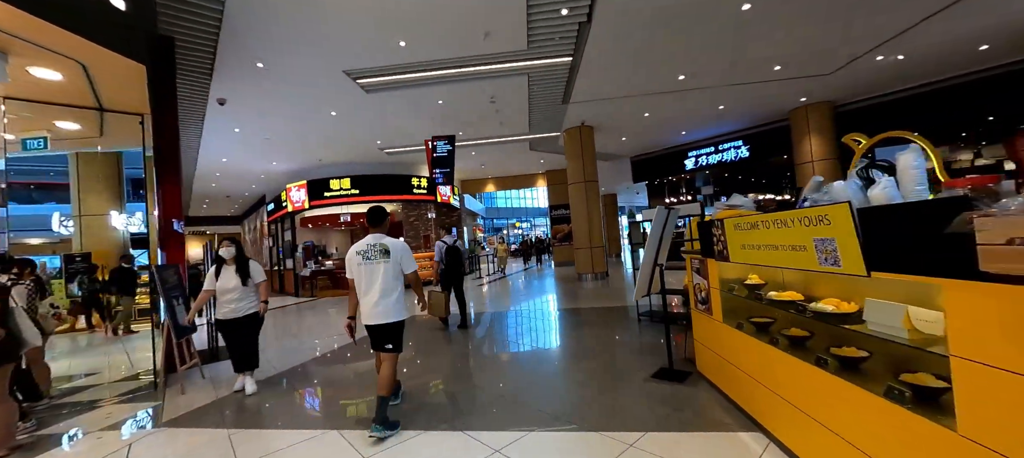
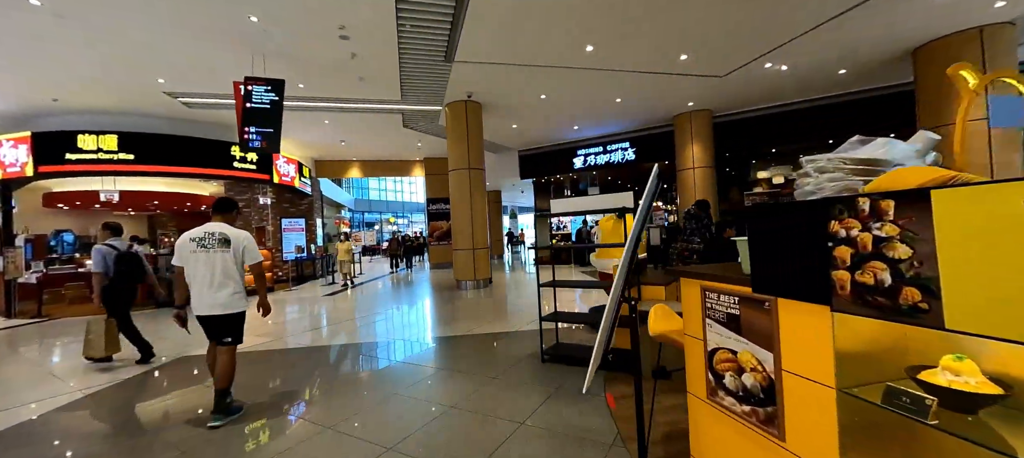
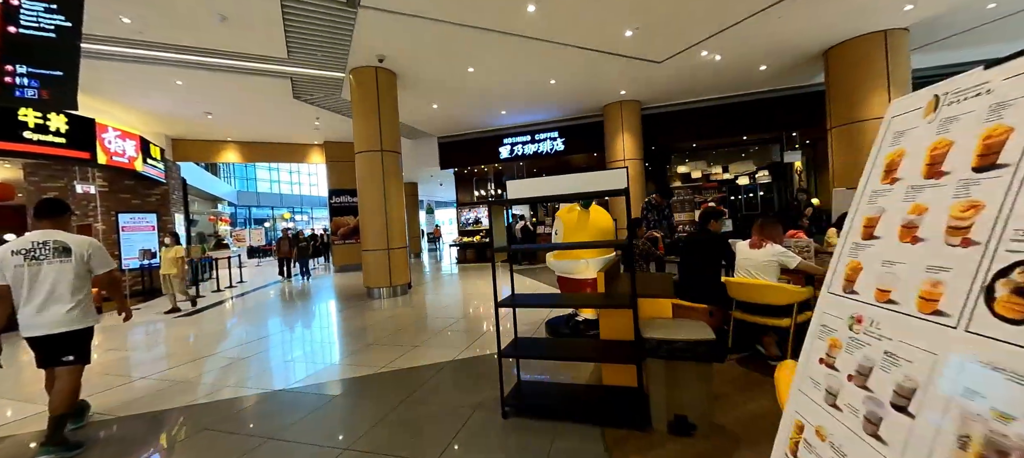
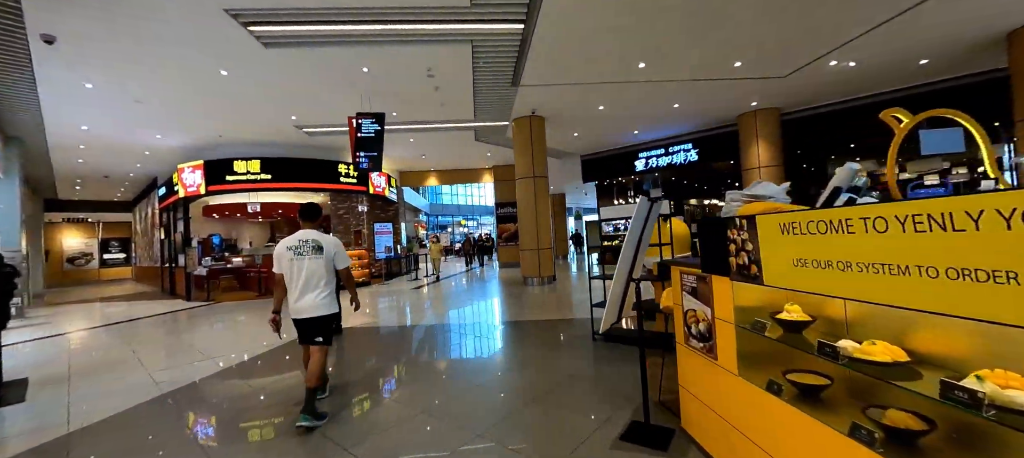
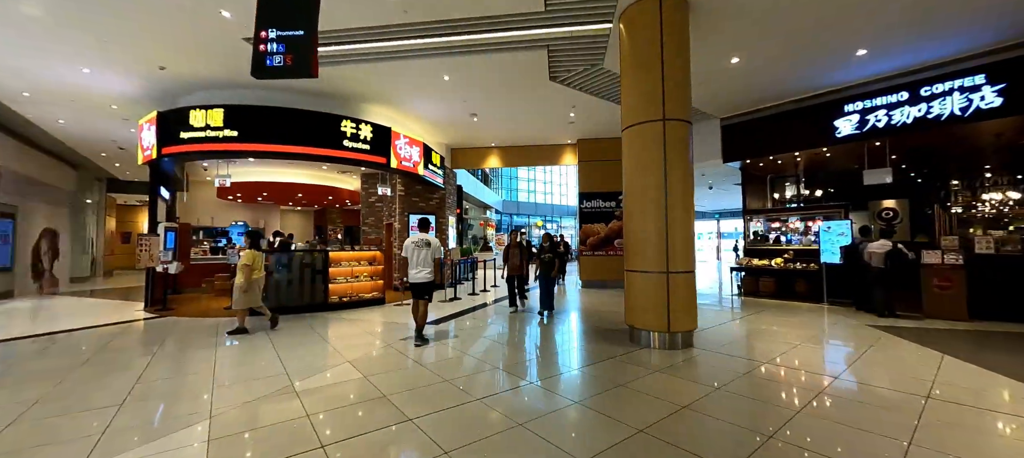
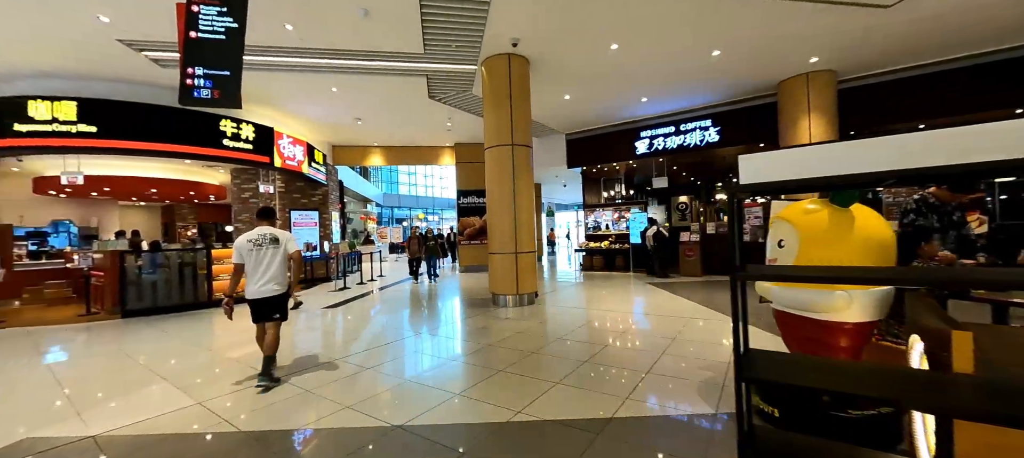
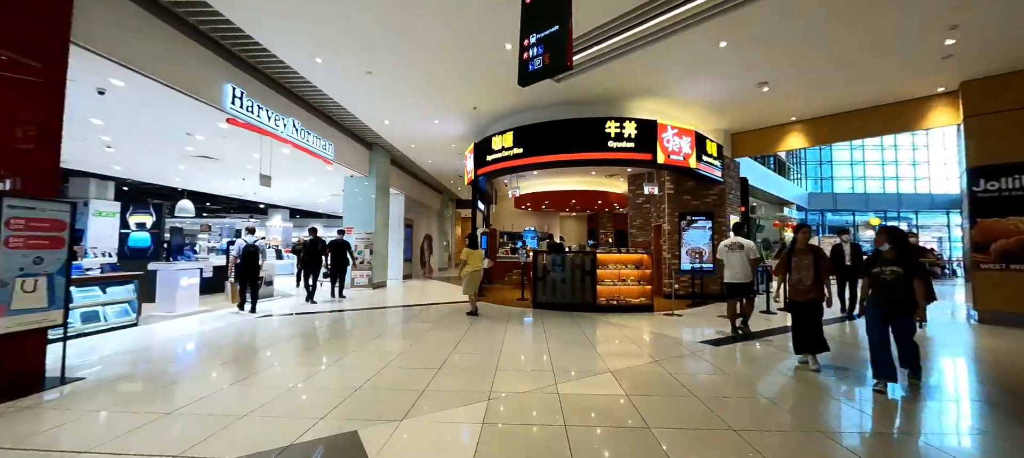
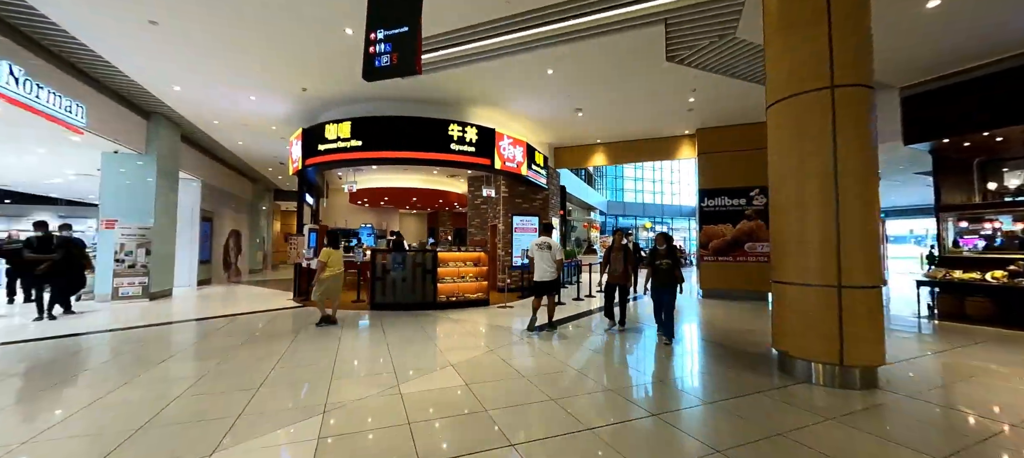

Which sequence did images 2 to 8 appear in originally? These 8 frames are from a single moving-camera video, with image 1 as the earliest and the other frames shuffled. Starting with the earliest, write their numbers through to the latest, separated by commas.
4, 2, 3, 6, 5, 8, 7
